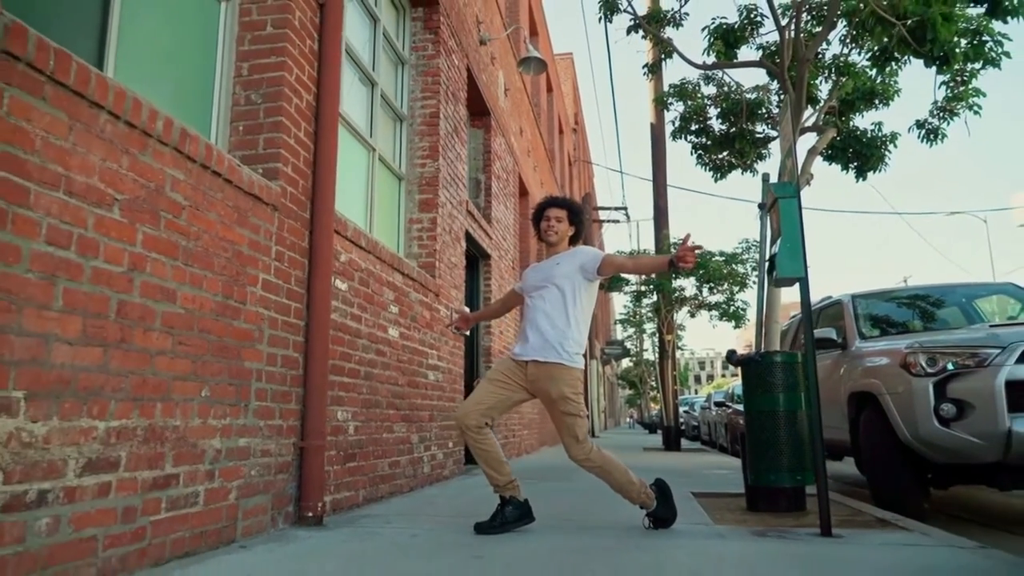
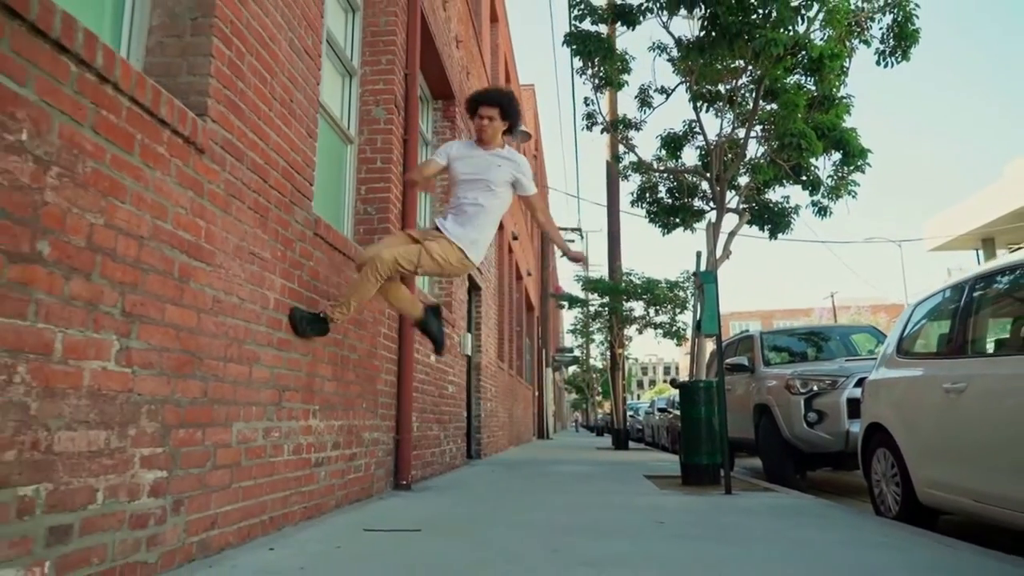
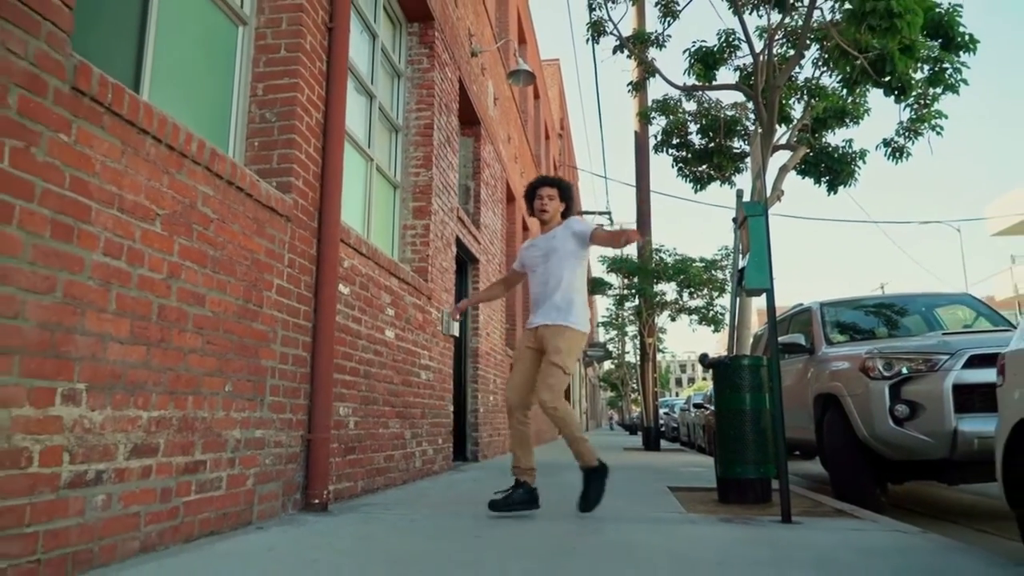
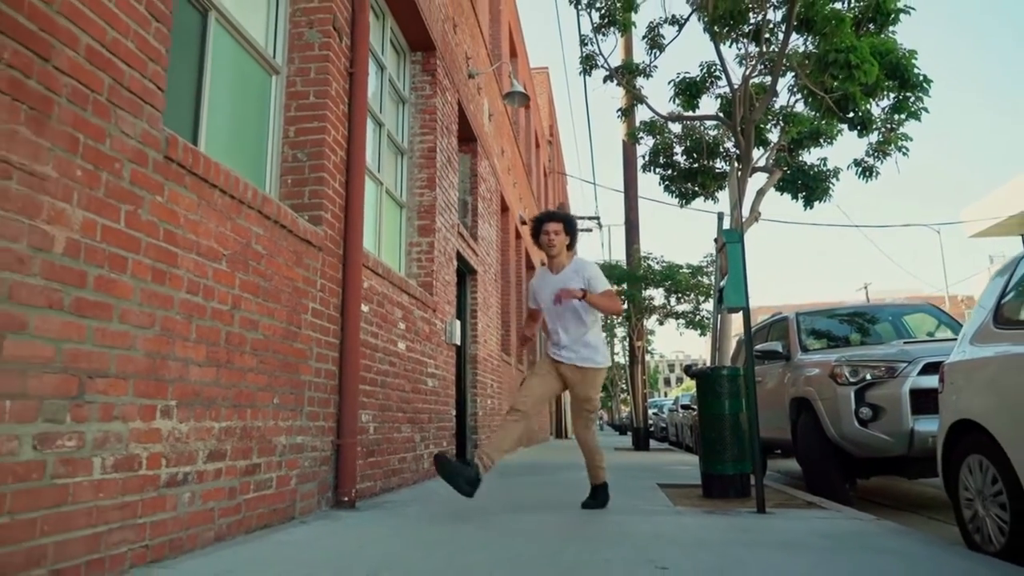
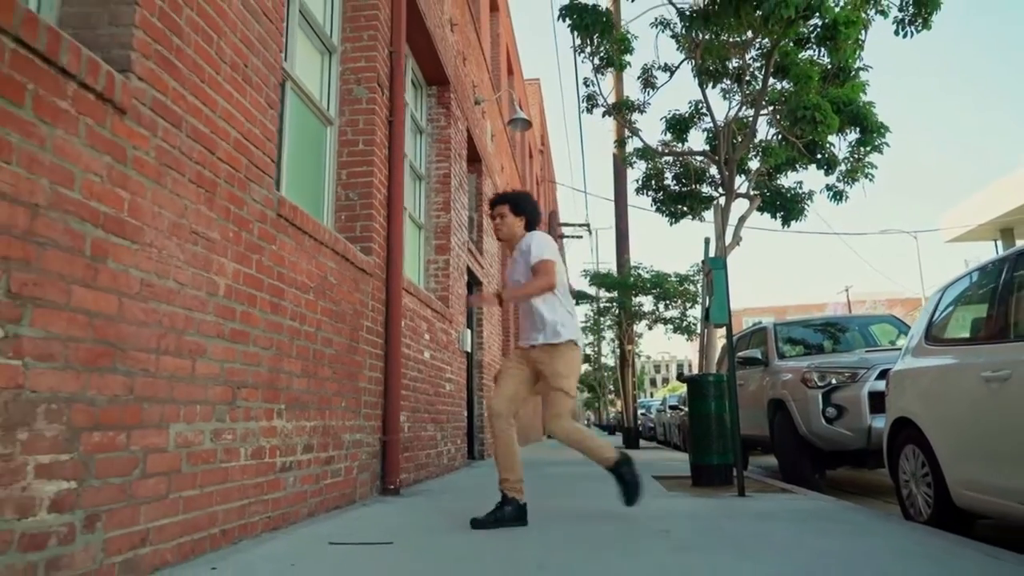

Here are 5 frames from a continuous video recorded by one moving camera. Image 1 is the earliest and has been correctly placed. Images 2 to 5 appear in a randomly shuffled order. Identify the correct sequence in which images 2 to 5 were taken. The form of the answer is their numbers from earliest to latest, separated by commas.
3, 4, 5, 2
